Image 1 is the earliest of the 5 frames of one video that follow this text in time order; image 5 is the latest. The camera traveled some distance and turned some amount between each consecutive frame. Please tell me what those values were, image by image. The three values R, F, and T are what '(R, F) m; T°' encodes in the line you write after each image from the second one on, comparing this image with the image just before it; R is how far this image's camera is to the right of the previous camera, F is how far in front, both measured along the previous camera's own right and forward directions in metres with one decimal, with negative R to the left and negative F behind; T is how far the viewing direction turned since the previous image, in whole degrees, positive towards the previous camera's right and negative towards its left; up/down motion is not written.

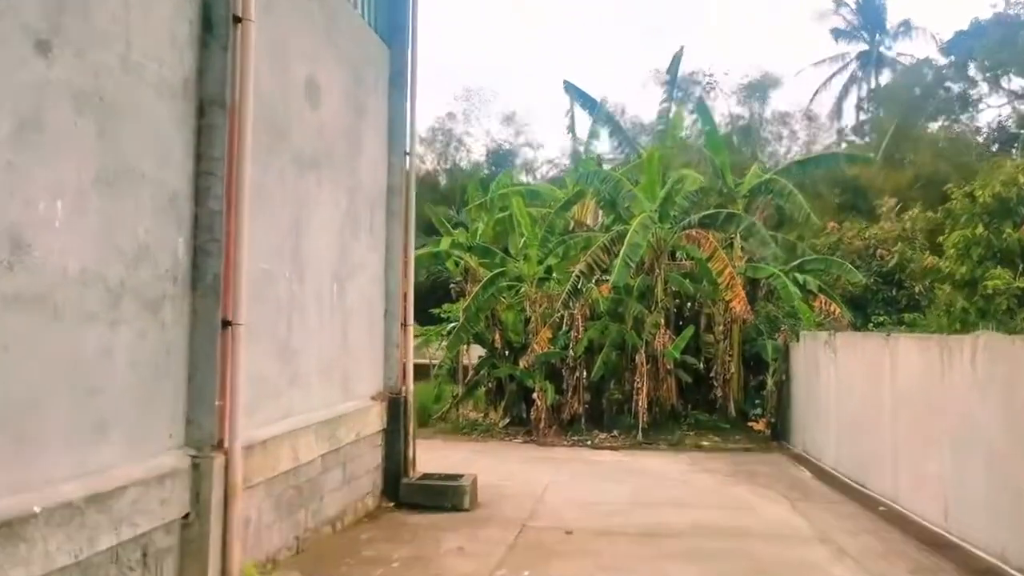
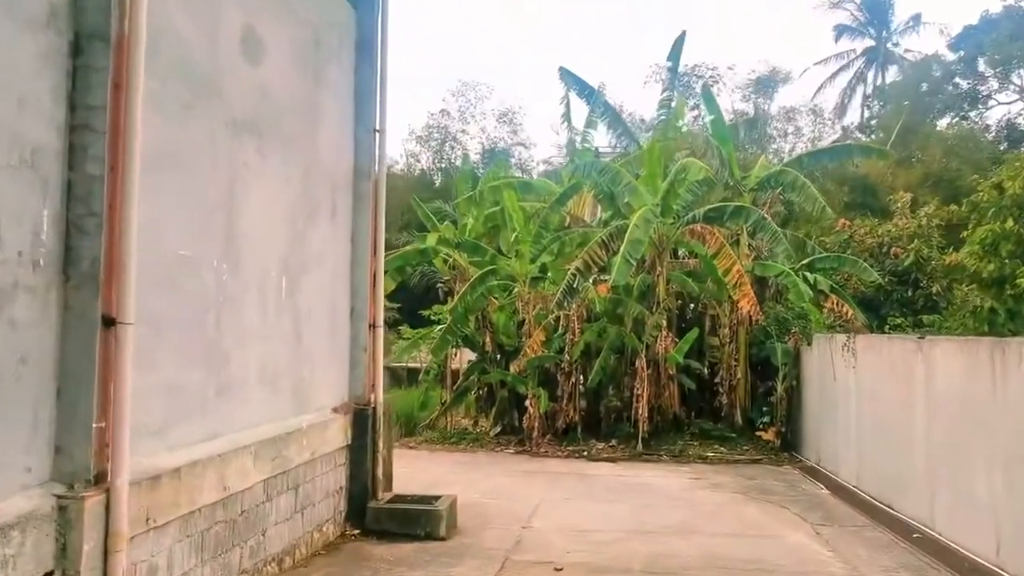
(+0.1, +0.8) m; 0°
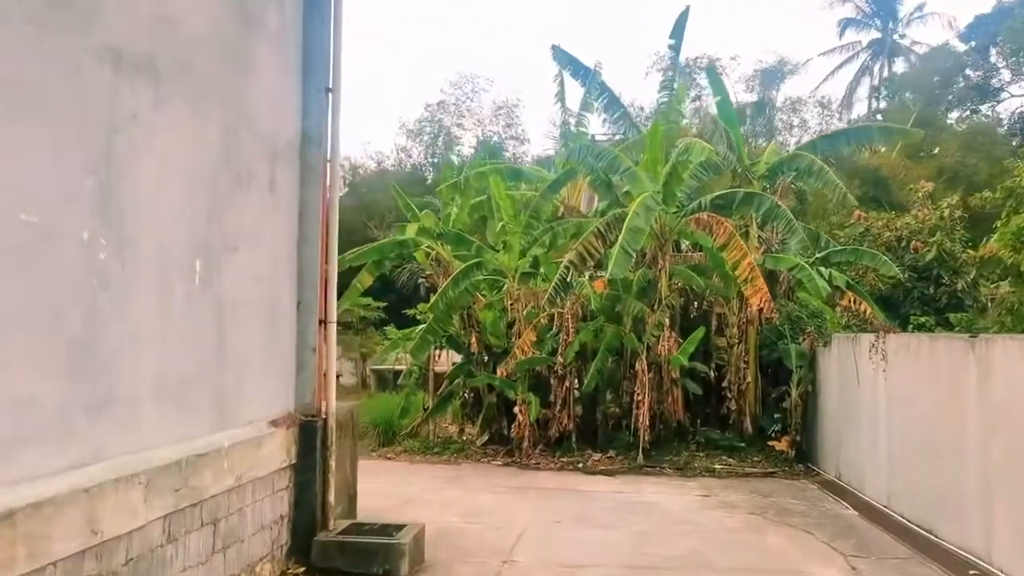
(+0.1, +1.0) m; 0°
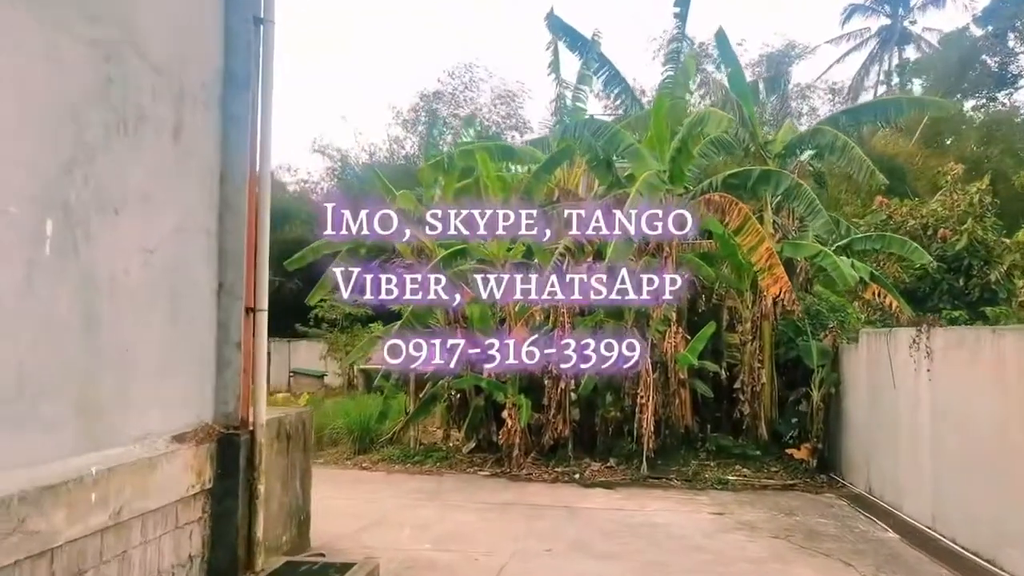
(+0.1, +1.0) m; 0°
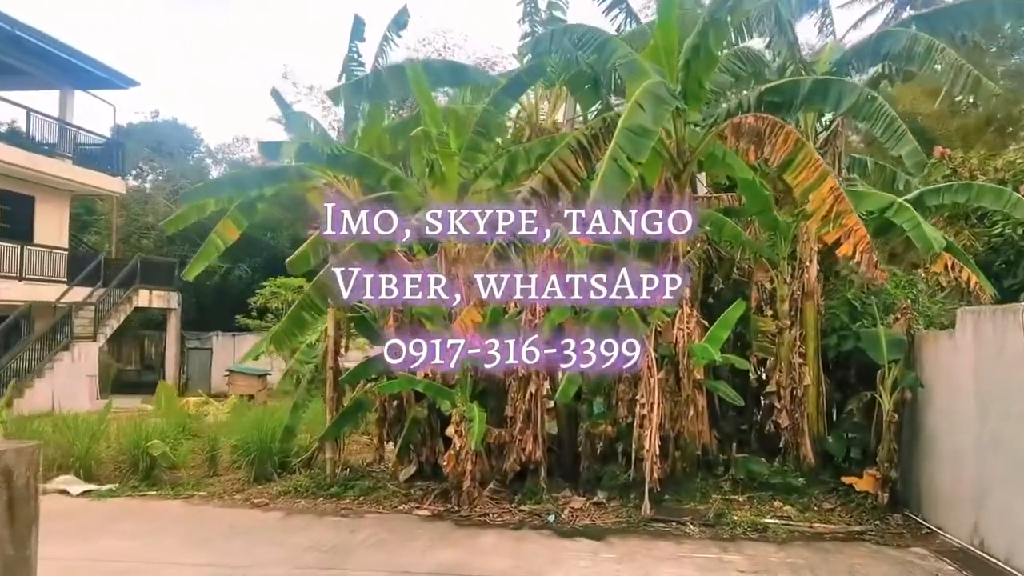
(+0.3, +2.6) m; +1°
